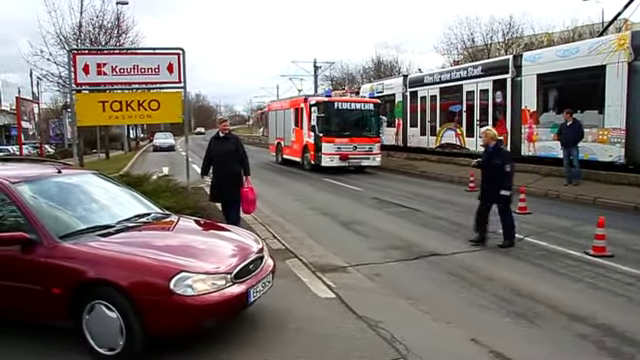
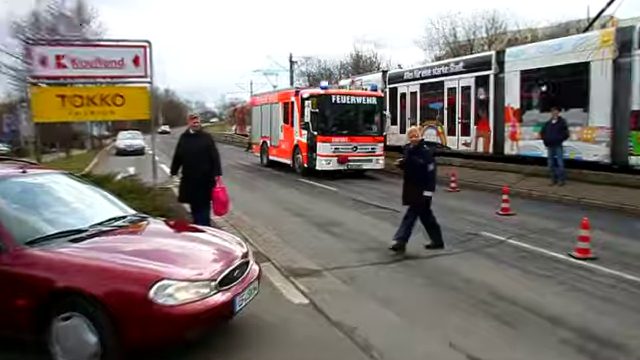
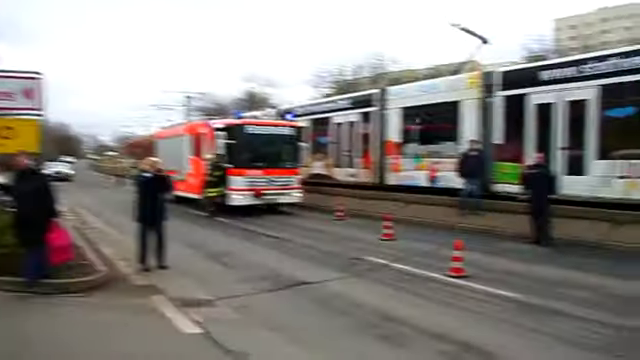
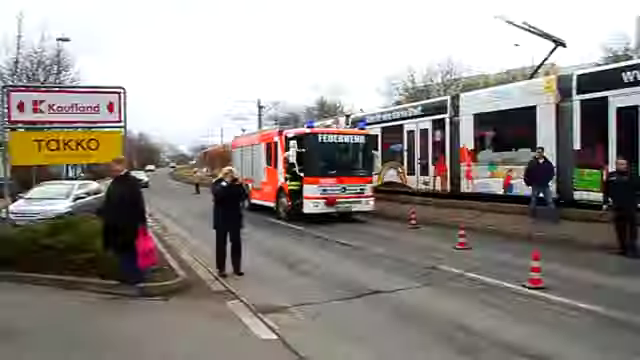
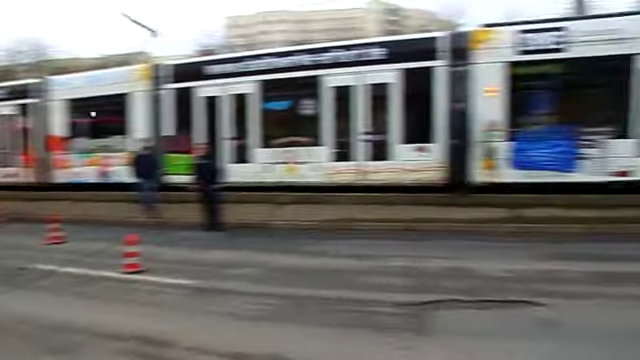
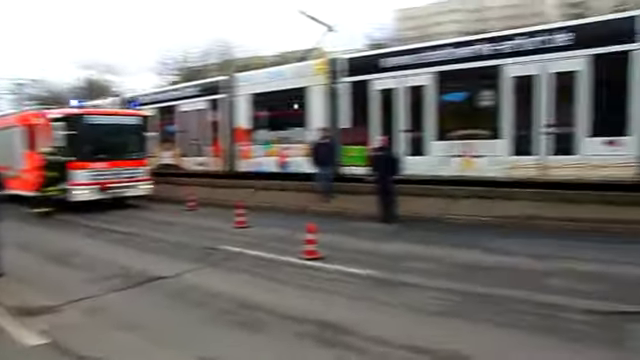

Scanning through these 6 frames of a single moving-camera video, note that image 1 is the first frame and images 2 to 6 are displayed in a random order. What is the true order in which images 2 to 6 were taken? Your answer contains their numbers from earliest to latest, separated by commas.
2, 4, 3, 6, 5
